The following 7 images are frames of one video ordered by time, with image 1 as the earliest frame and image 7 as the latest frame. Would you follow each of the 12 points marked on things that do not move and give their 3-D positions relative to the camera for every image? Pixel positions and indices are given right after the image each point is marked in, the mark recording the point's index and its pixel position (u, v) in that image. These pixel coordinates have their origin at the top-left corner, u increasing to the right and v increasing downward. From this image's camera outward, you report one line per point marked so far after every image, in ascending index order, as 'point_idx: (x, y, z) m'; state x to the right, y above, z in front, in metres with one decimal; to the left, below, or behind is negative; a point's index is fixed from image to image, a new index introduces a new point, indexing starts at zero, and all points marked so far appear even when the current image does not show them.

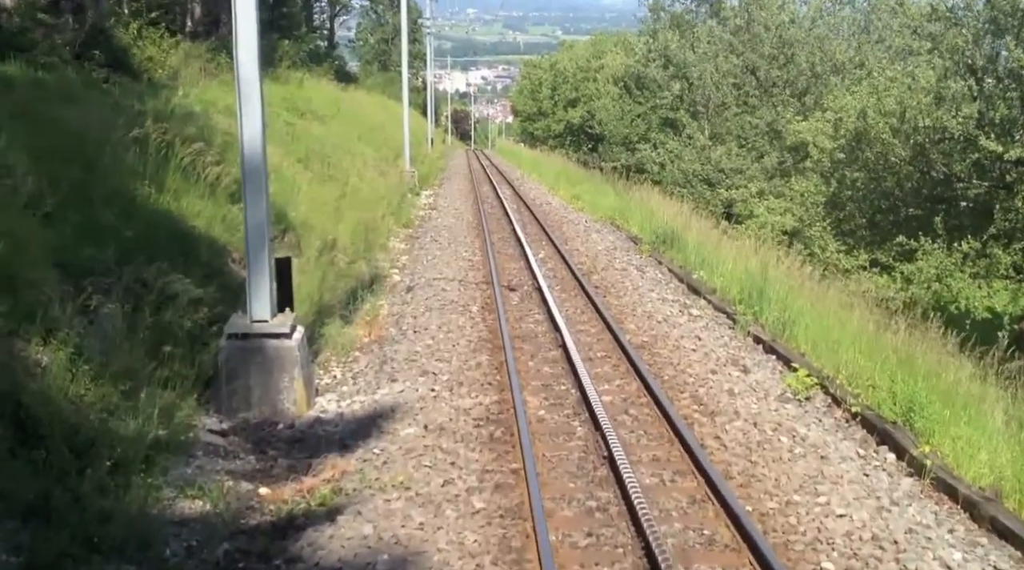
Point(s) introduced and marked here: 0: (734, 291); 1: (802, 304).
0: (+2.8, -0.1, +13.8) m
1: (+3.3, -0.3, +12.1) m
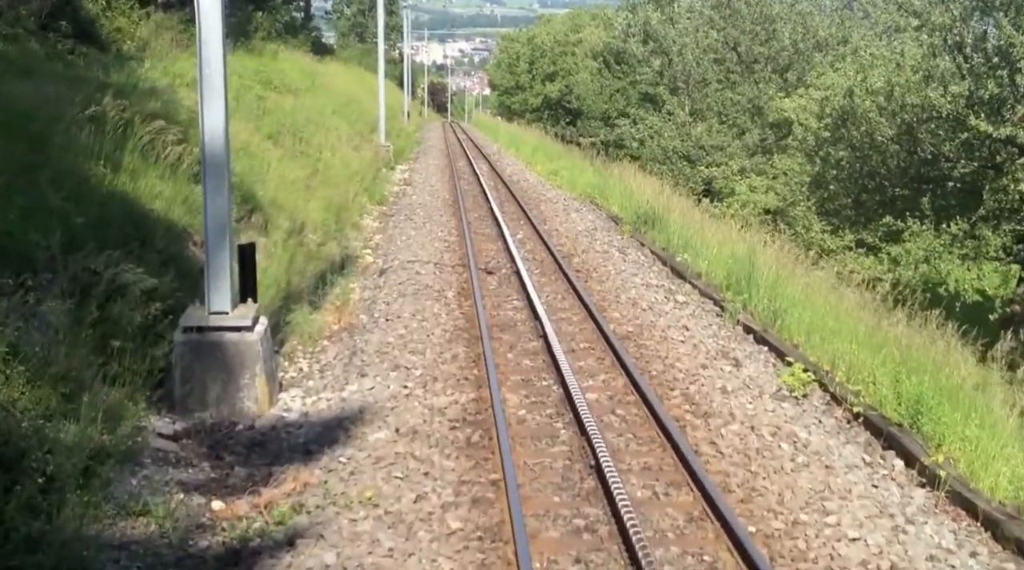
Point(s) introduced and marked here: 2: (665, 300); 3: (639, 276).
0: (+2.6, +0.1, +13.3) m
1: (+3.1, -0.1, +11.6) m
2: (+1.7, -0.2, +11.8) m
3: (+1.6, +0.1, +13.5) m
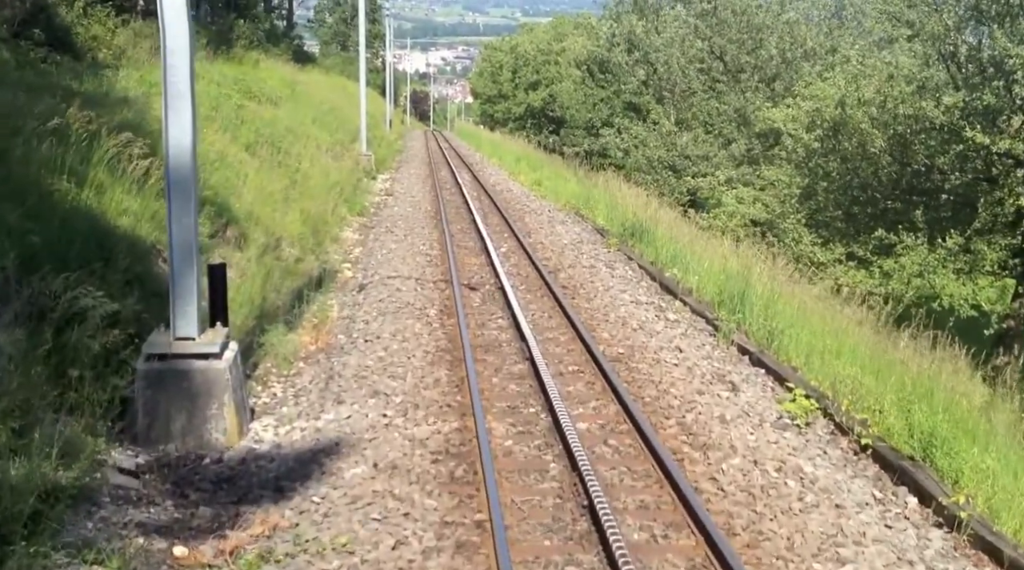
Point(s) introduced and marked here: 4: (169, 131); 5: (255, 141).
0: (+2.4, -0.1, +12.9) m
1: (+2.9, -0.3, +11.2) m
2: (+1.5, -0.4, +11.3) m
3: (+1.4, -0.1, +13.1) m
4: (-2.1, +1.0, +6.7) m
5: (-4.6, +2.6, +19.2) m
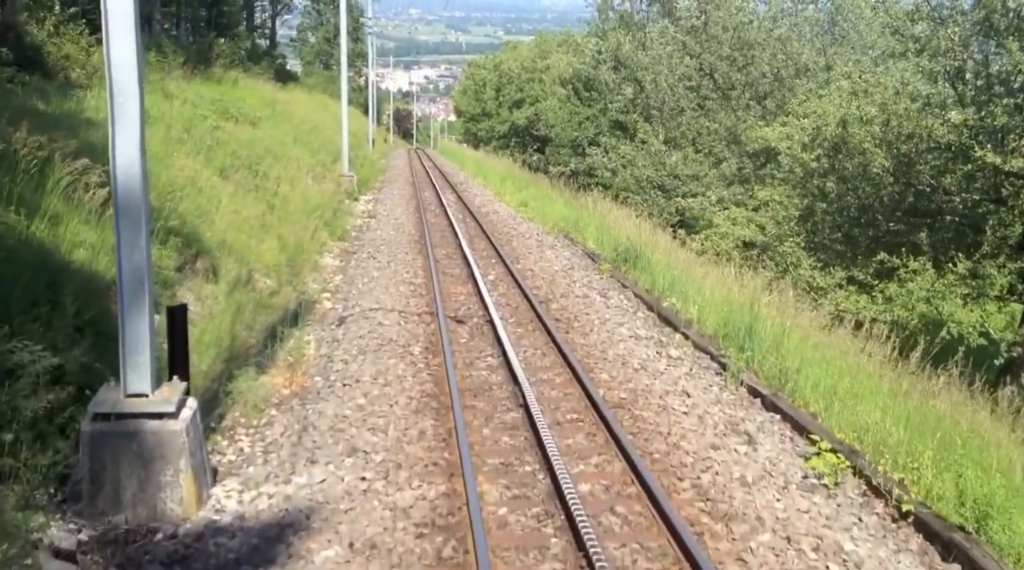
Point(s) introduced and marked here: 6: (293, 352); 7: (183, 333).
0: (+2.3, -0.5, +12.1) m
1: (+2.9, -0.6, +10.5) m
2: (+1.4, -0.7, +10.6) m
3: (+1.3, -0.5, +12.3) m
4: (-2.2, +0.7, +5.9) m
5: (-4.8, +2.1, +18.4) m
6: (-2.1, -0.7, +10.3) m
7: (-2.1, -0.3, +6.9) m
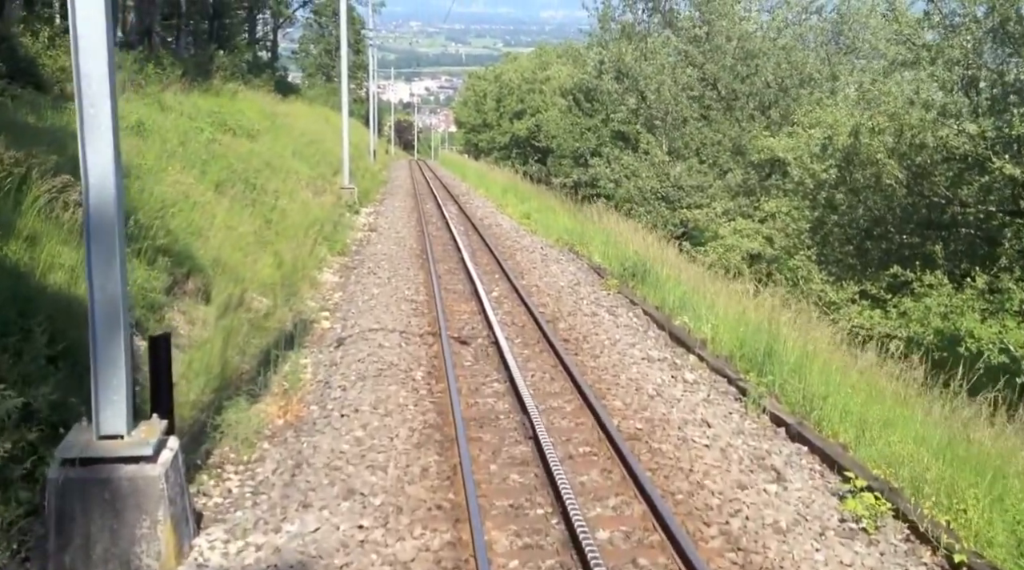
0: (+2.3, -0.7, +11.5) m
1: (+2.9, -0.8, +9.9) m
2: (+1.5, -0.9, +10.0) m
3: (+1.4, -0.7, +11.8) m
4: (-2.1, +0.6, +5.4) m
5: (-4.8, +1.8, +17.9) m
6: (-2.1, -0.9, +9.7) m
7: (-2.1, -0.5, +6.4) m
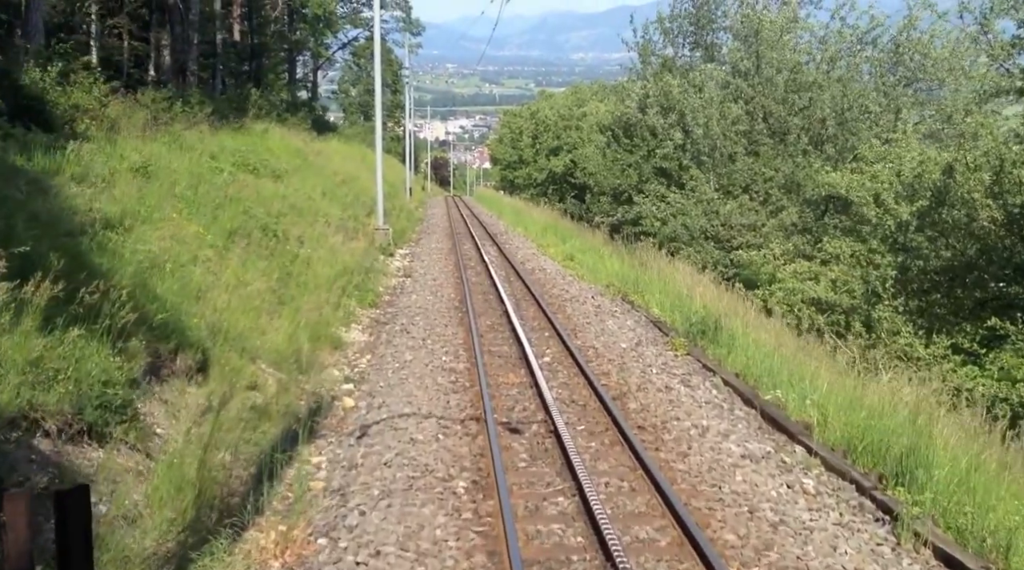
0: (+2.9, -1.3, +9.2) m
1: (+3.4, -1.4, +7.5) m
2: (+2.0, -1.5, +7.7) m
3: (+1.9, -1.3, +9.4) m
4: (-1.8, +0.1, +3.2) m
5: (-4.0, +0.9, +15.8) m
6: (-1.6, -1.5, +7.5) m
7: (-1.7, -1.0, +4.2) m
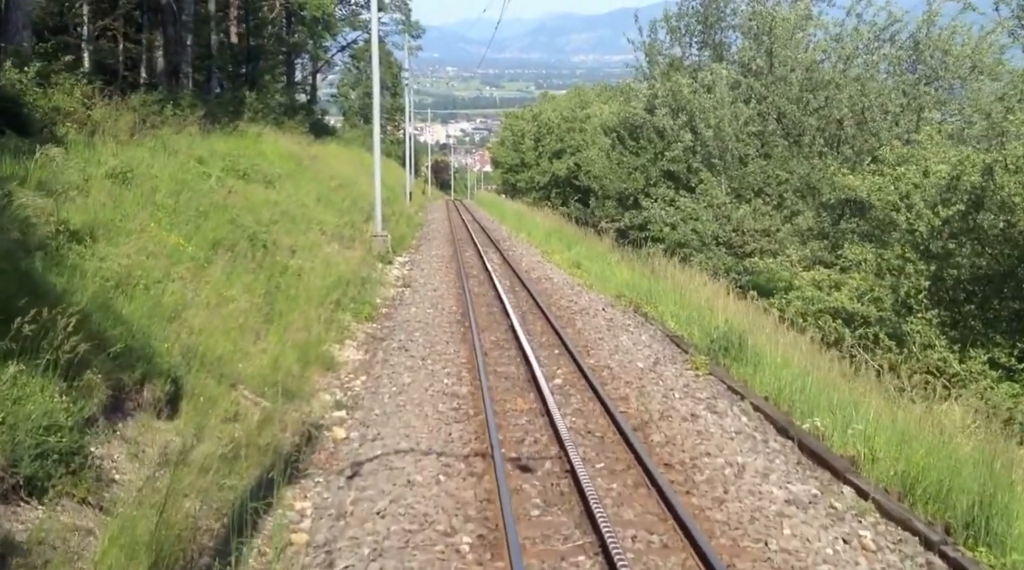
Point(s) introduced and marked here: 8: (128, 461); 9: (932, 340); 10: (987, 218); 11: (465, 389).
0: (+3.0, -1.5, +8.1) m
1: (+3.5, -1.5, +6.4) m
2: (+2.1, -1.6, +6.6) m
3: (+2.0, -1.5, +8.3) m
4: (-1.7, -0.1, +2.1) m
5: (-3.9, +0.7, +14.7) m
6: (-1.5, -1.6, +6.4) m
7: (-1.6, -1.1, +3.1) m
8: (-2.6, -1.2, +7.1) m
9: (+6.7, -0.9, +17.0) m
10: (+7.2, +1.0, +16.1) m
11: (-0.5, -1.1, +11.5) m
